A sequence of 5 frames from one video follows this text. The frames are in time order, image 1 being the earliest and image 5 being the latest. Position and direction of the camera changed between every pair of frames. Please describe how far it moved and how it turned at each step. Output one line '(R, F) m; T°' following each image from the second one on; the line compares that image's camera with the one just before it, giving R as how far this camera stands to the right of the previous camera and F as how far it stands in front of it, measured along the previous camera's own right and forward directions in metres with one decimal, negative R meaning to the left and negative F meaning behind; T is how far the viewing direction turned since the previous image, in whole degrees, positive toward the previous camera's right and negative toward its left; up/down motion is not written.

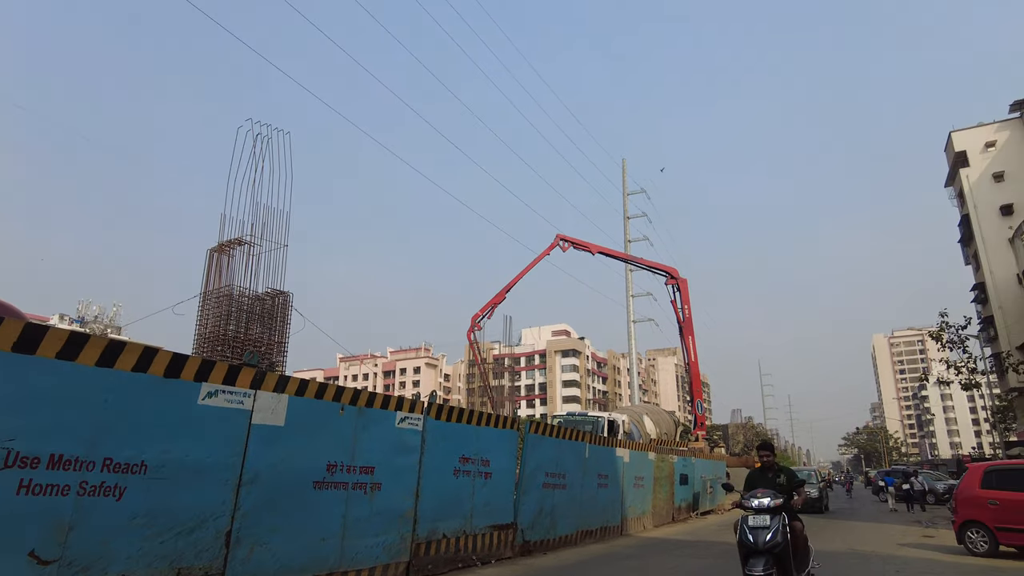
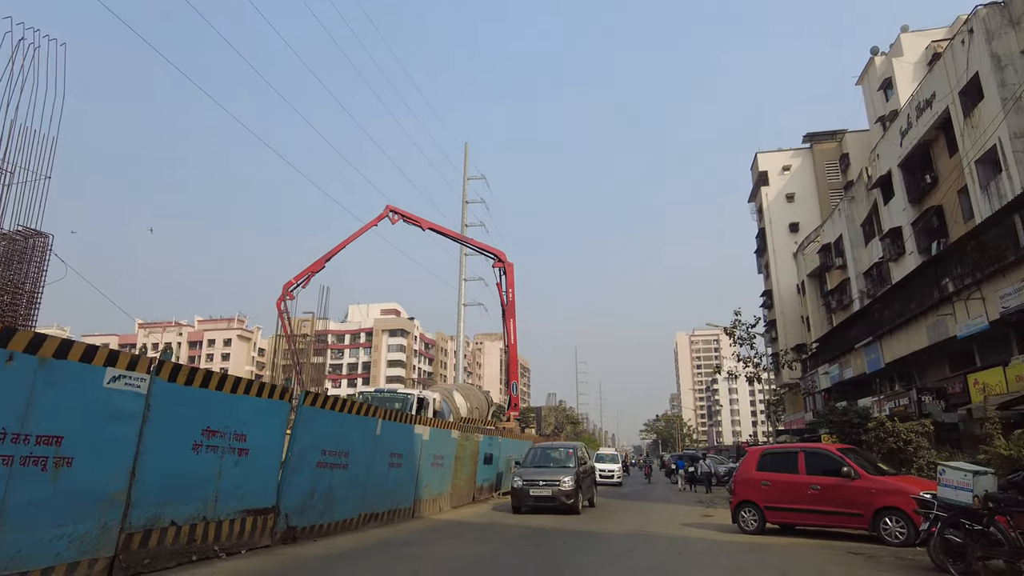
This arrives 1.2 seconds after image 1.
(+0.6, +1.0) m; +15°
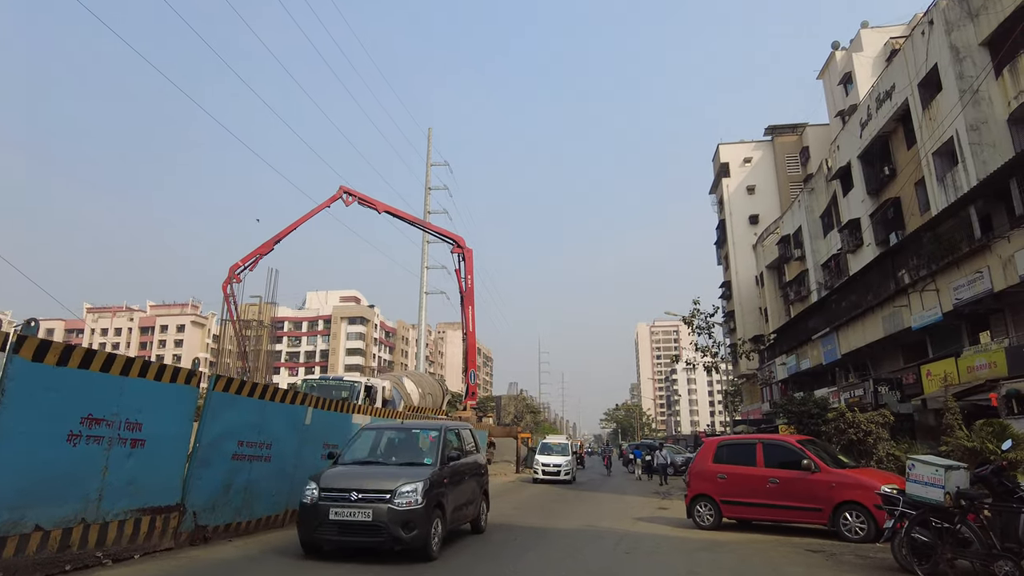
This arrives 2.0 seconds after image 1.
(+0.3, +0.7) m; +3°
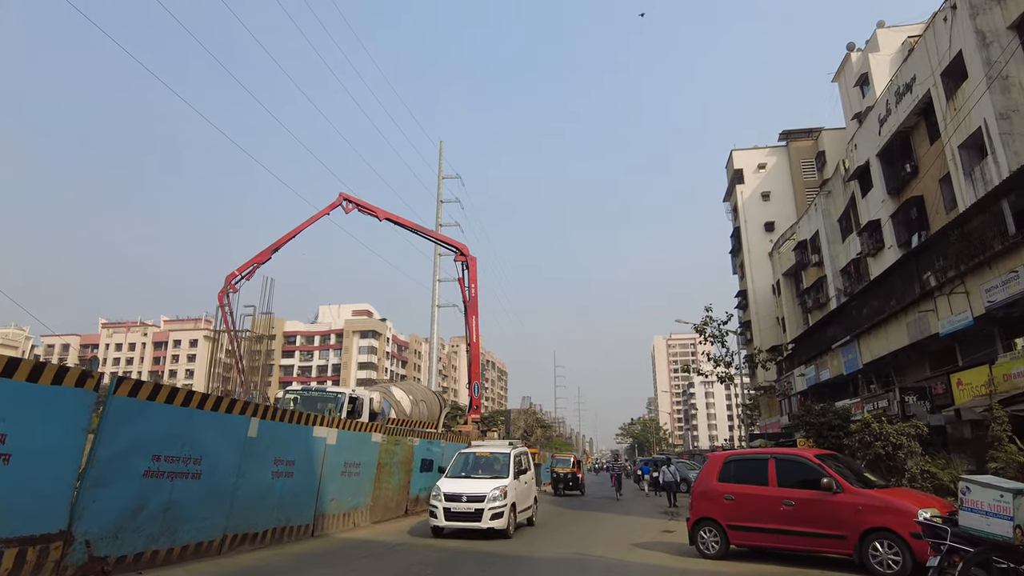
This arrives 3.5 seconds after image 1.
(+0.5, +1.0) m; -1°
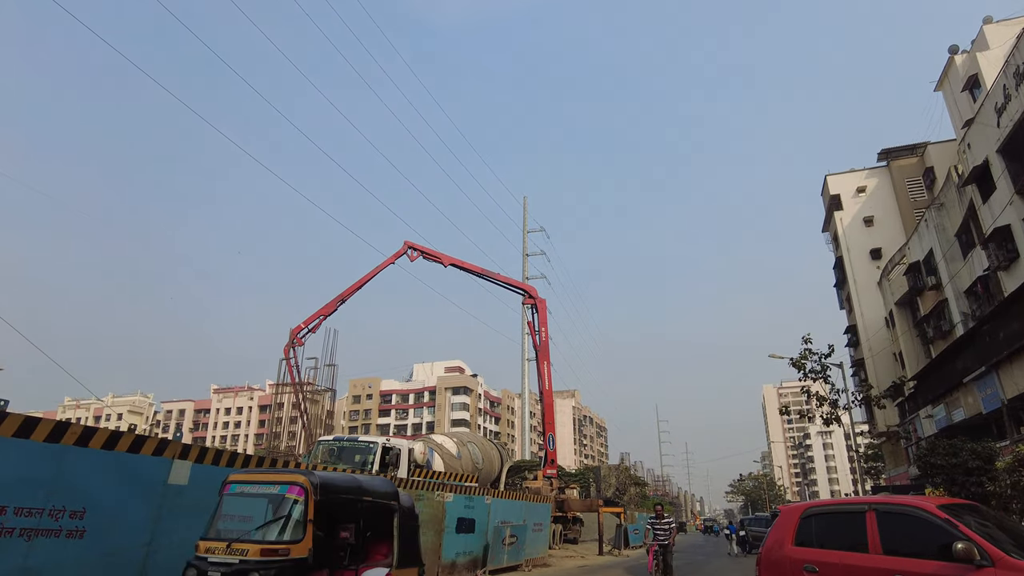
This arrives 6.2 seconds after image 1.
(+1.0, +1.8) m; -9°
